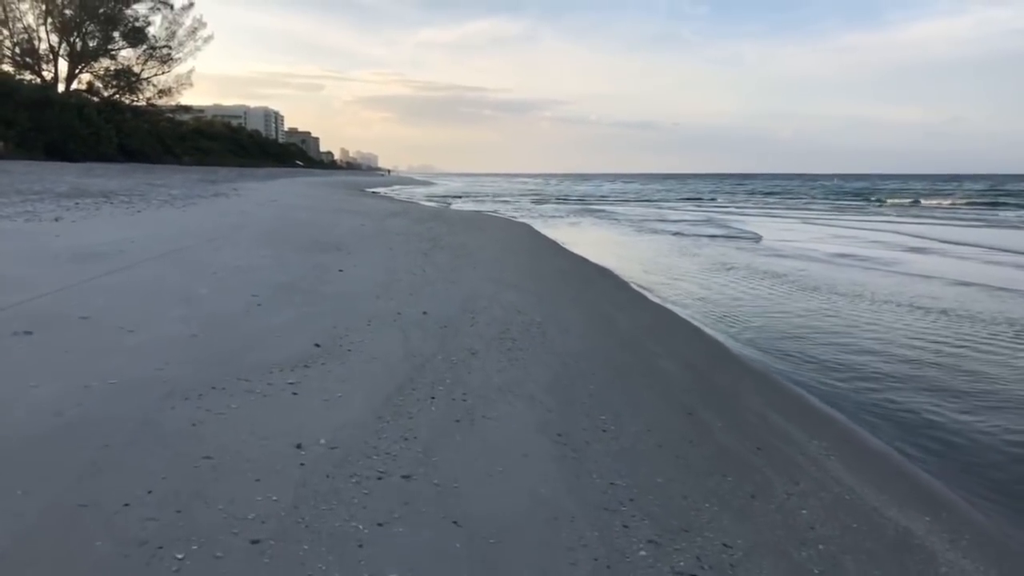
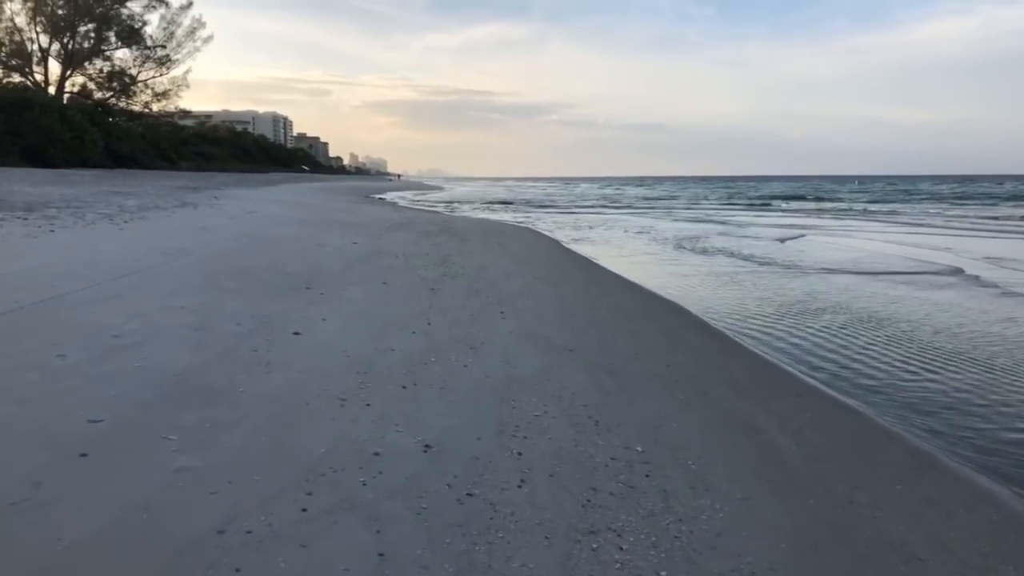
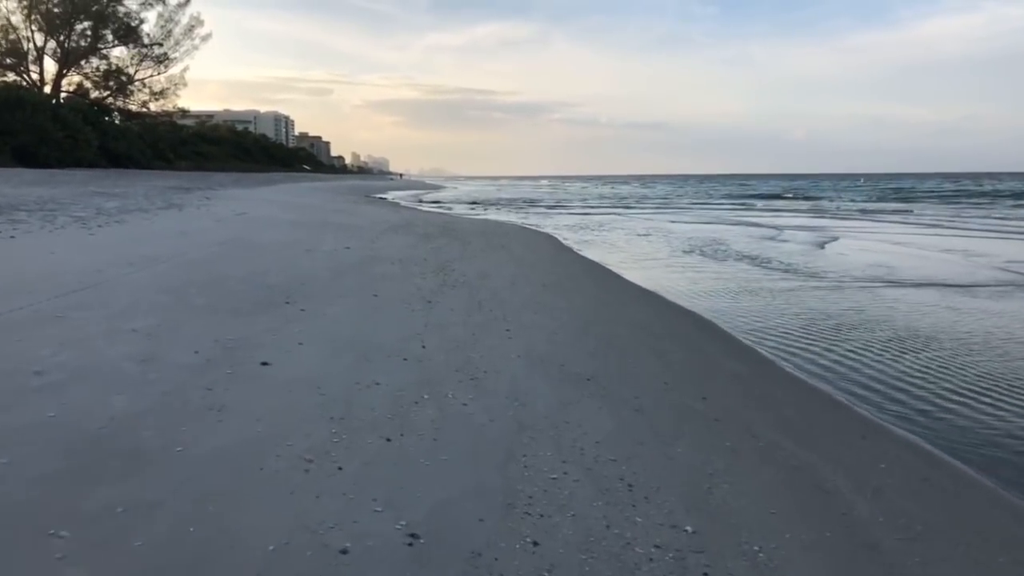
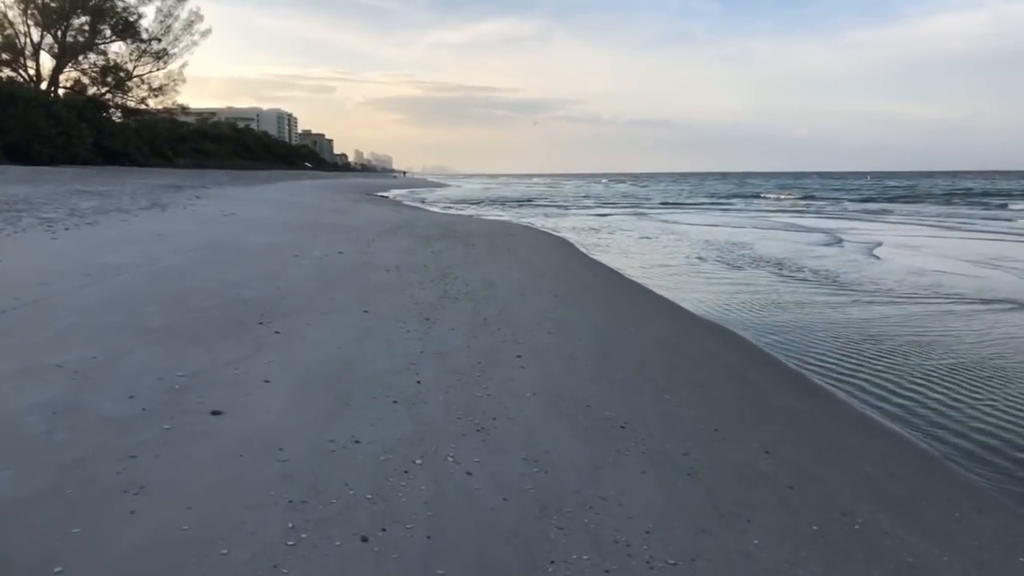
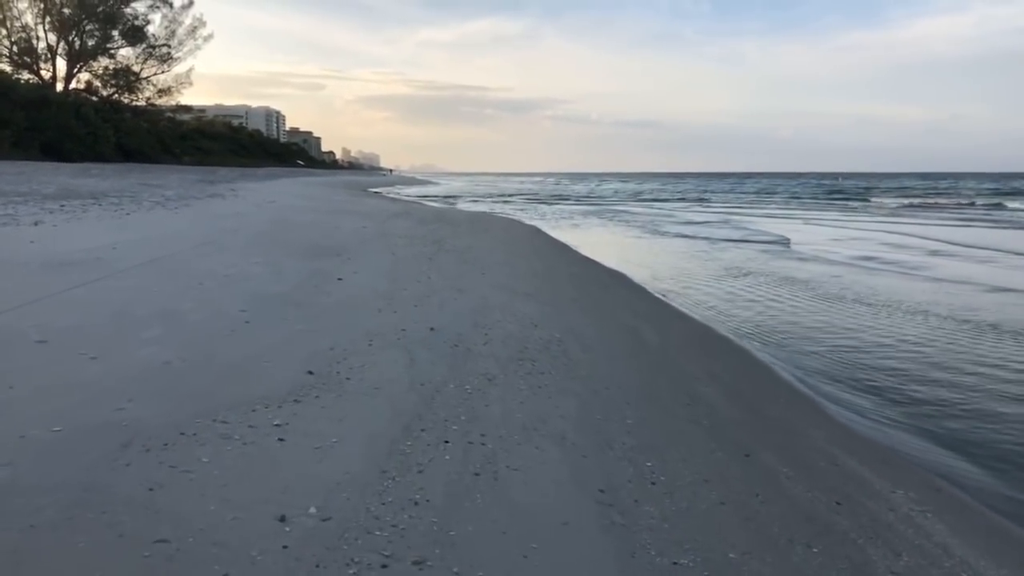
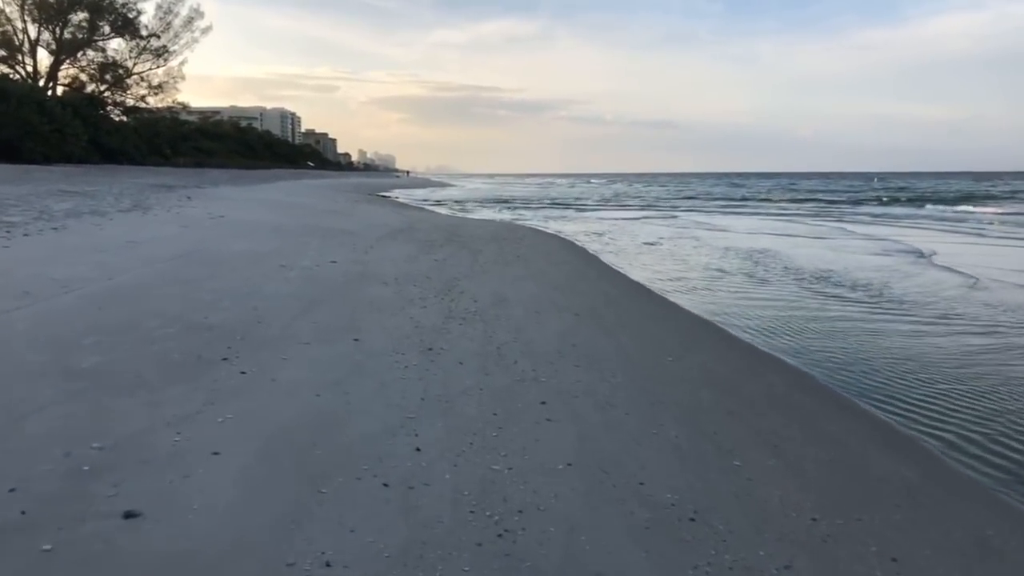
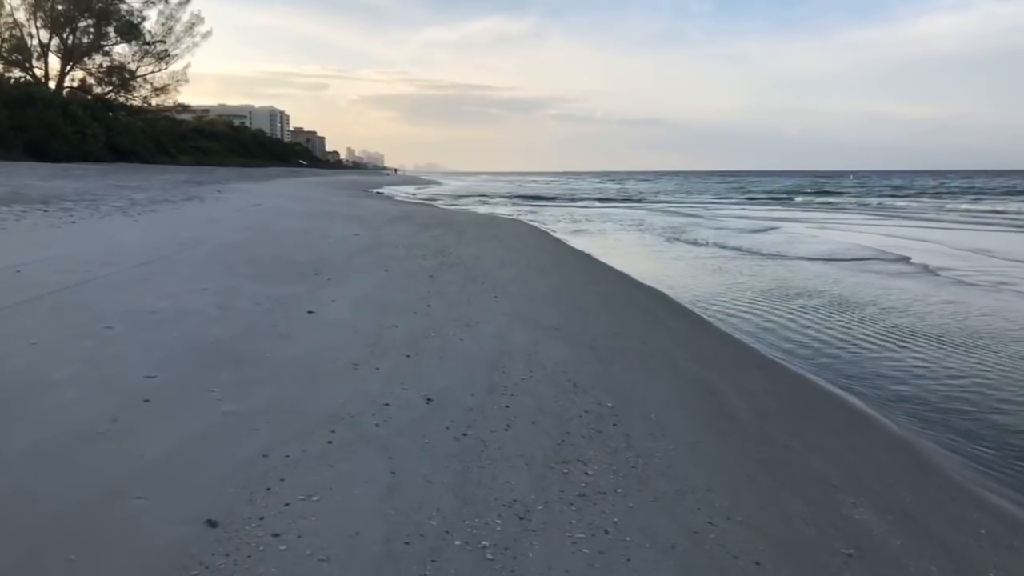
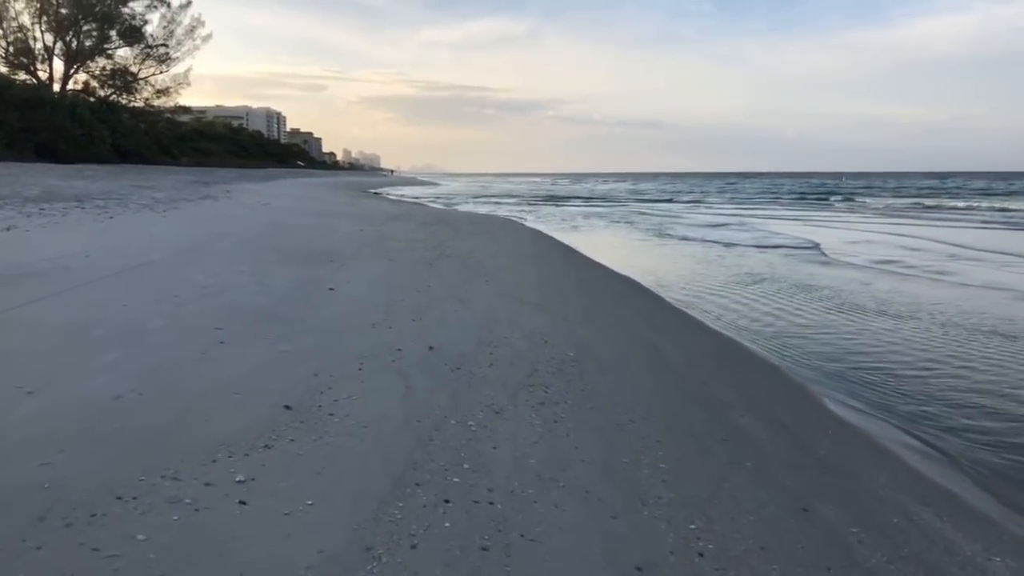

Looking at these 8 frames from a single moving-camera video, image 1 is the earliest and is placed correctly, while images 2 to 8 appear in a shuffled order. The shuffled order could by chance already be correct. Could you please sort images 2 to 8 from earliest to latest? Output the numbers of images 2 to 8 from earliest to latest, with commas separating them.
5, 8, 7, 2, 3, 4, 6
